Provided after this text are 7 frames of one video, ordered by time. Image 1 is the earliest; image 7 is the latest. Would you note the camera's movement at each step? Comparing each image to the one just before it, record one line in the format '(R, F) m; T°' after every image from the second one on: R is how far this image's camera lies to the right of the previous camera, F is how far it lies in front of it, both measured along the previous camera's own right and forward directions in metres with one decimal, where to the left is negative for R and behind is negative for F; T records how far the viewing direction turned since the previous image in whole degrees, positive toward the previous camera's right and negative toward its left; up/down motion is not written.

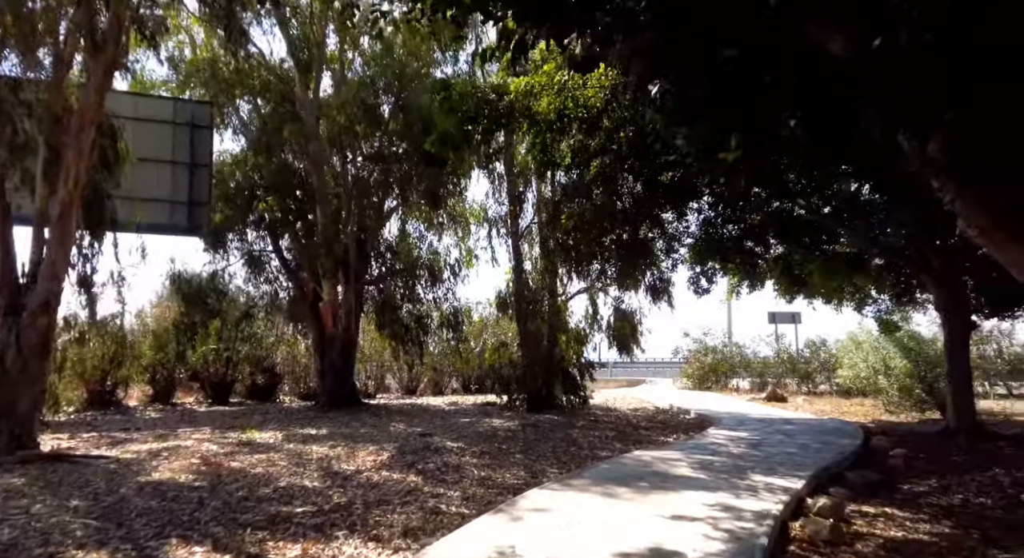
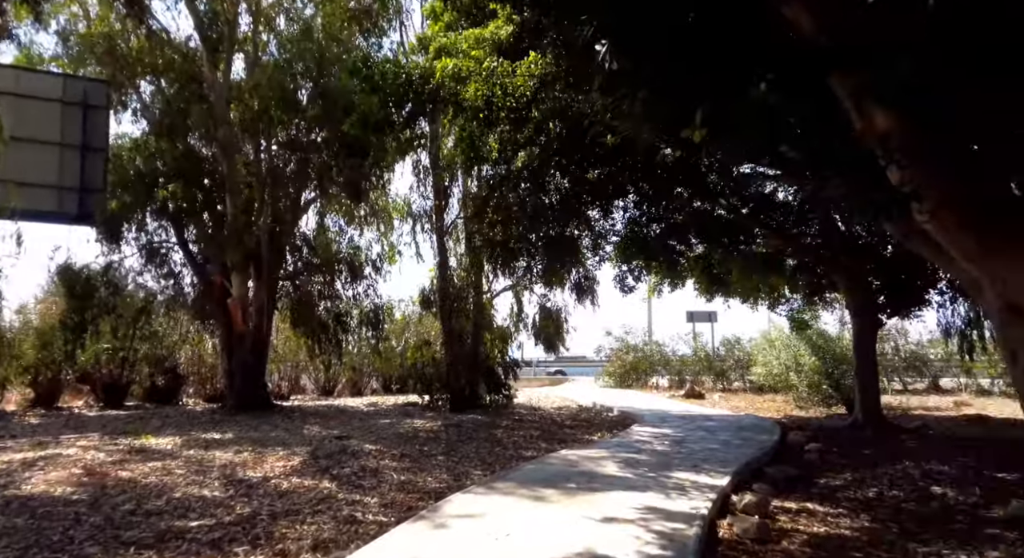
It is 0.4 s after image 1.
(0.0, +0.2) m; +7°
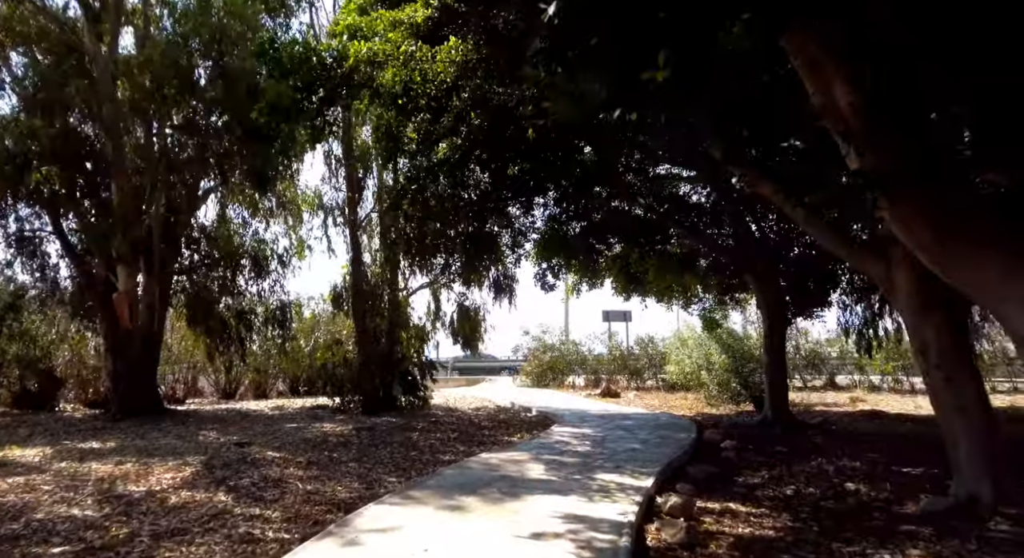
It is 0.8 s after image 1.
(0.0, +0.3) m; +7°
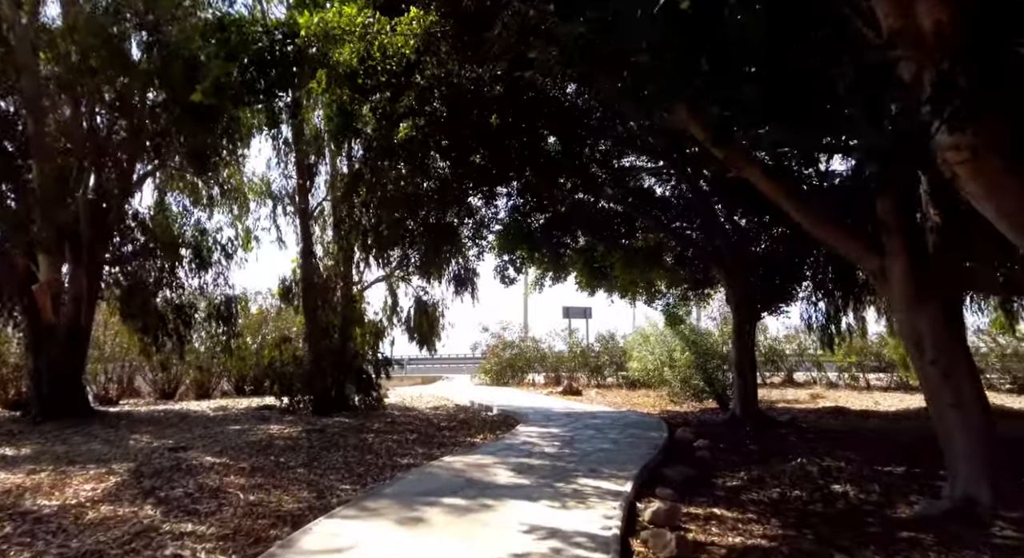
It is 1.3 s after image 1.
(-0.1, +0.4) m; +4°
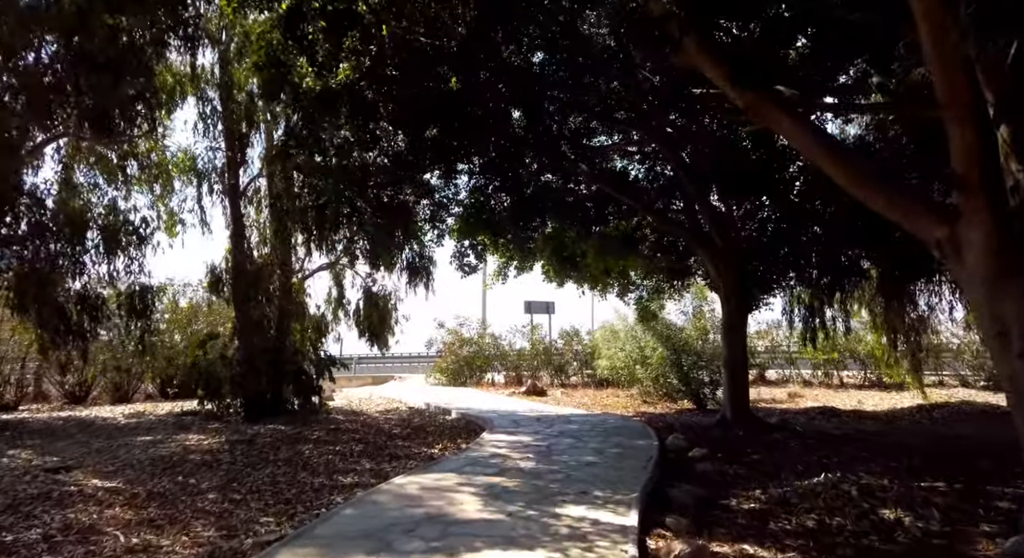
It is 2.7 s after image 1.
(-0.1, +1.0) m; +4°
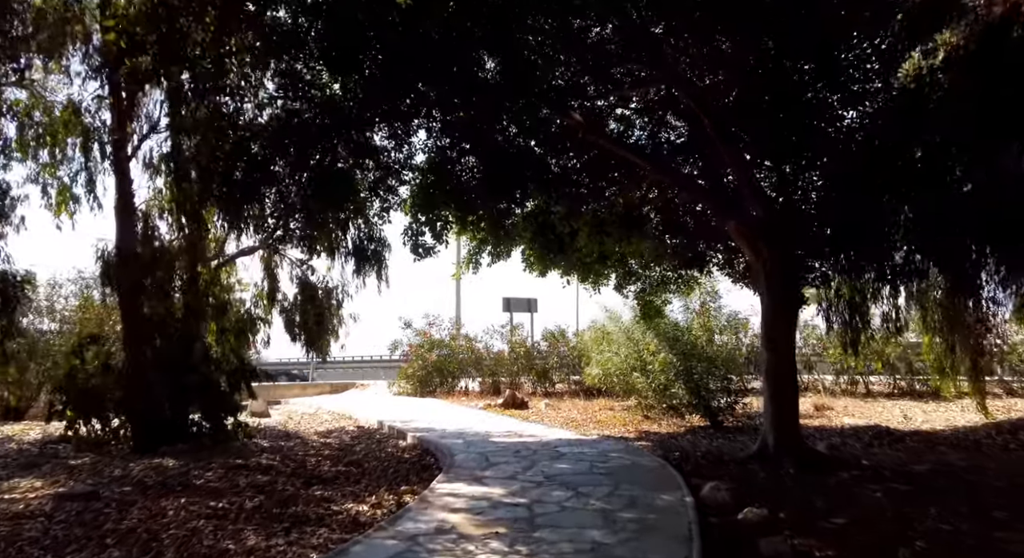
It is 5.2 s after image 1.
(+0.1, +1.9) m; +2°
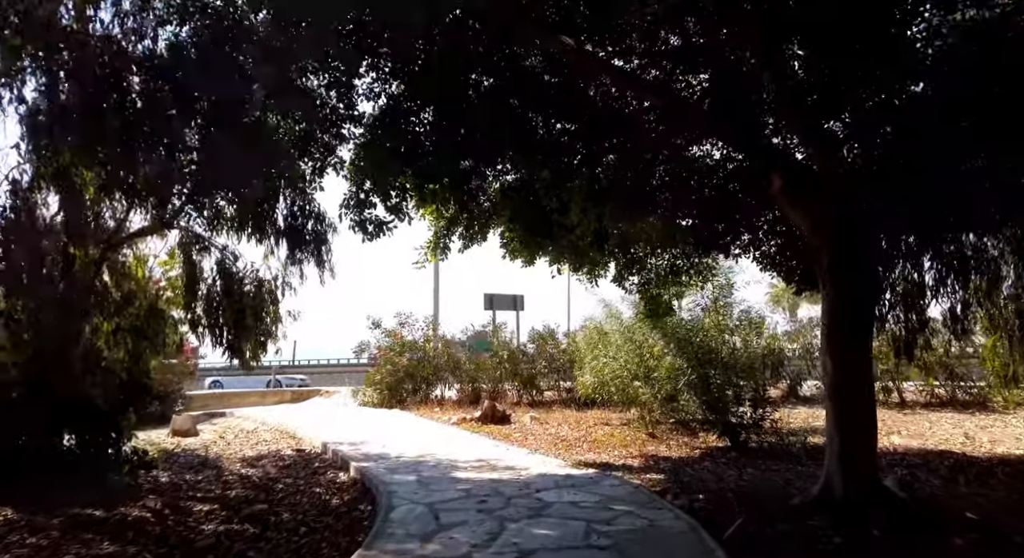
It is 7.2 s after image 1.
(+0.2, +1.6) m; +1°
